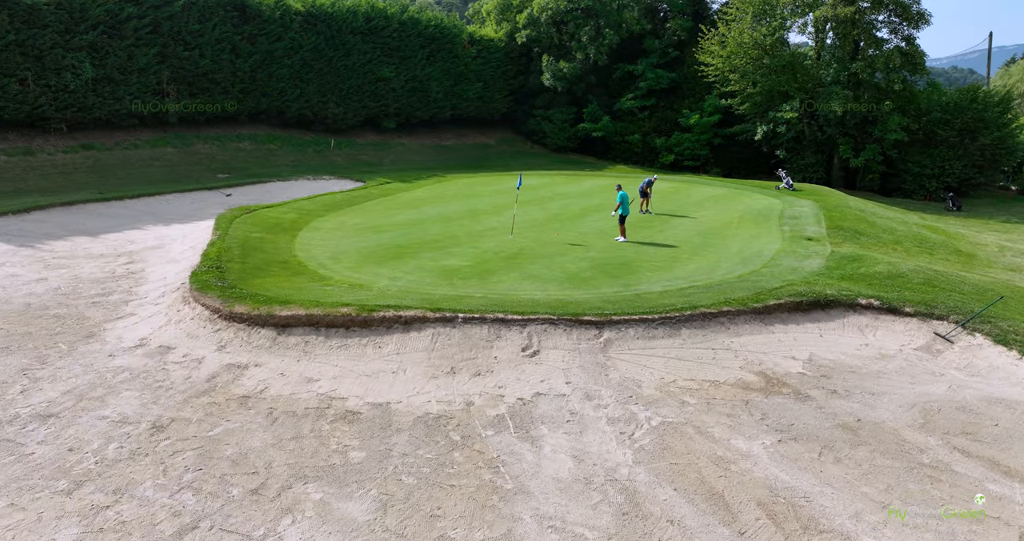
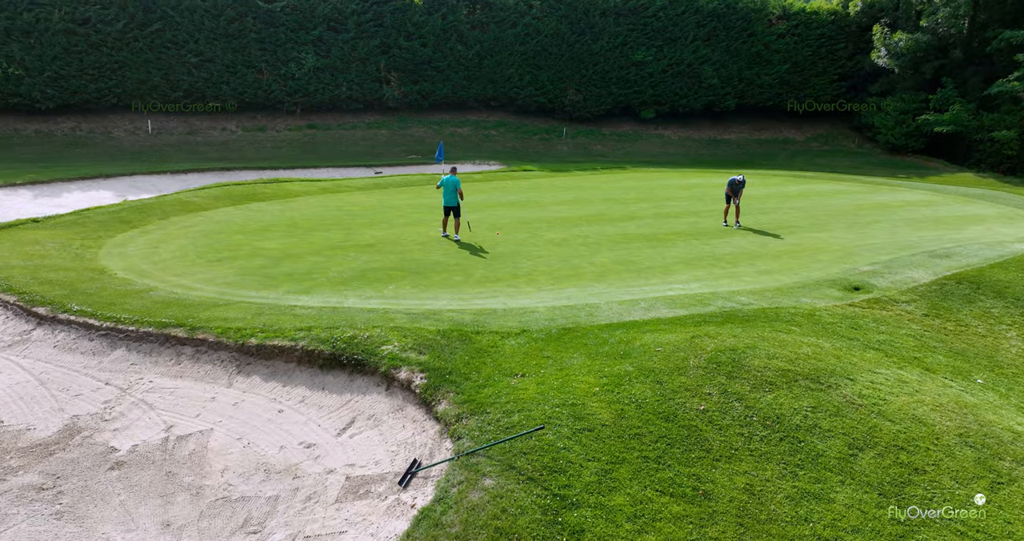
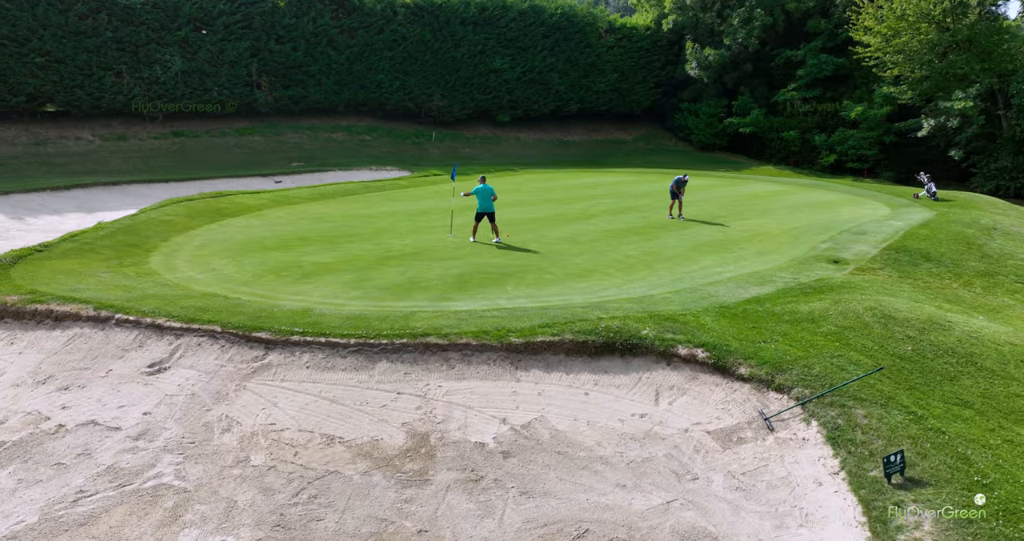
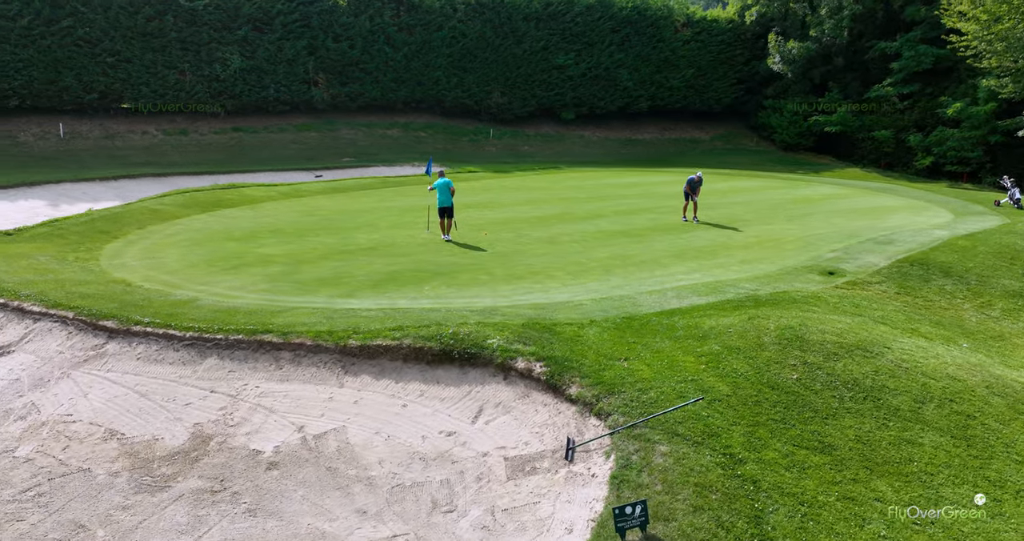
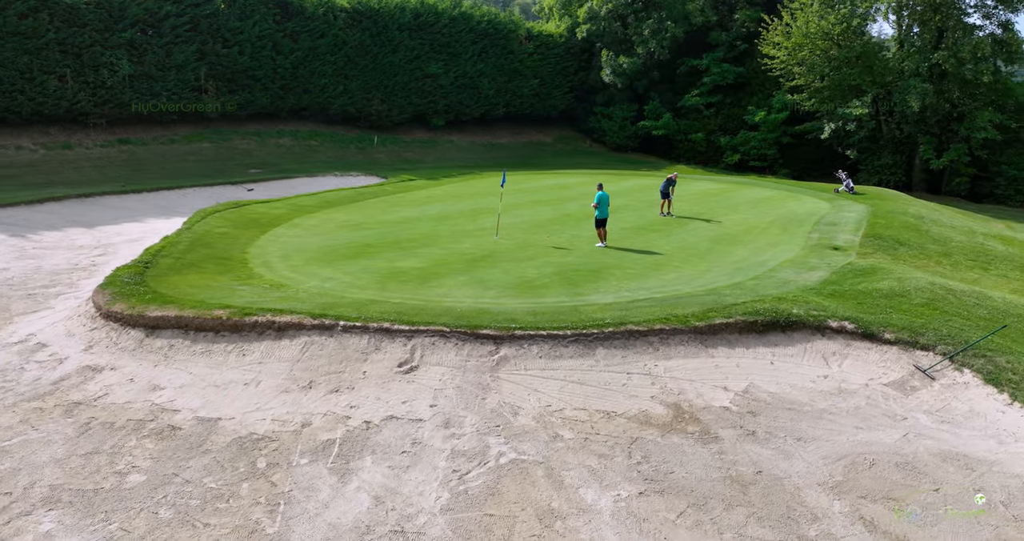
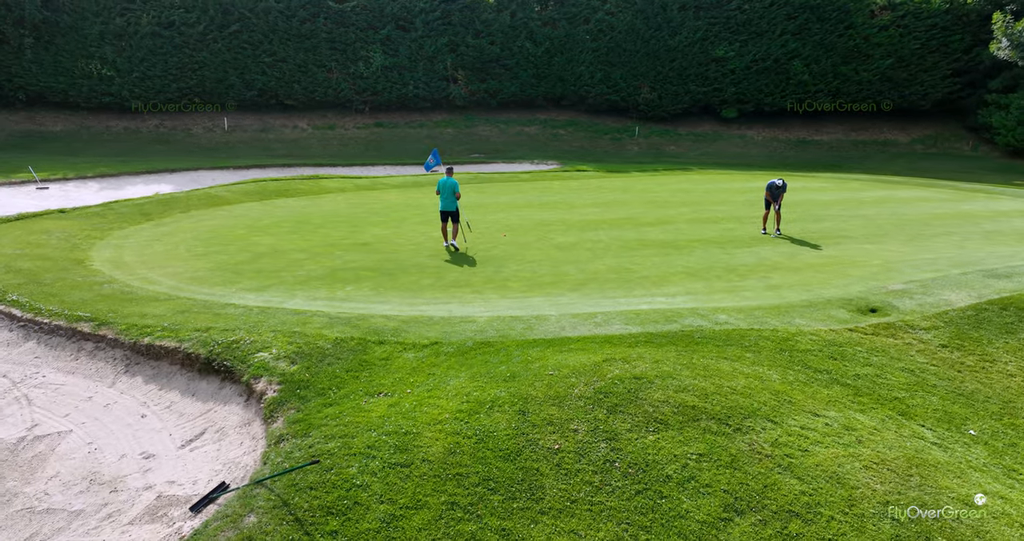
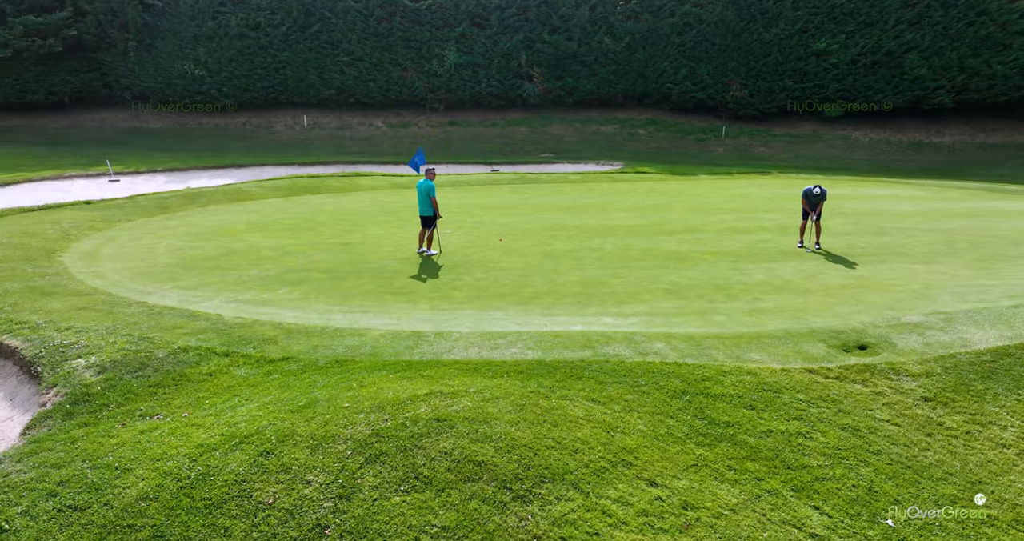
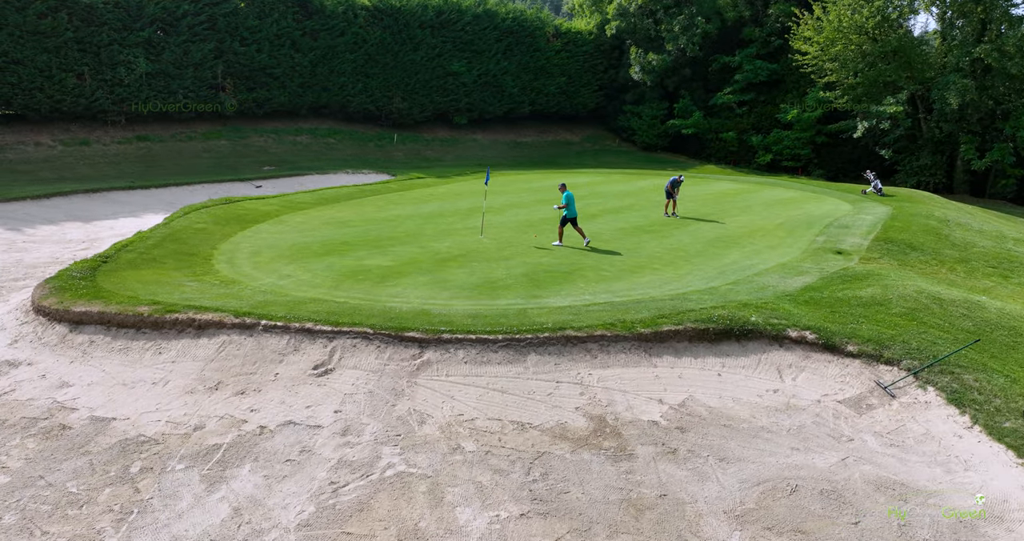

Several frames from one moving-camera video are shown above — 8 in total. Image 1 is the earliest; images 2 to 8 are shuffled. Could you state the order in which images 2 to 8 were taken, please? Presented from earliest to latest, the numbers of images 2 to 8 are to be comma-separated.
5, 8, 3, 4, 2, 6, 7
